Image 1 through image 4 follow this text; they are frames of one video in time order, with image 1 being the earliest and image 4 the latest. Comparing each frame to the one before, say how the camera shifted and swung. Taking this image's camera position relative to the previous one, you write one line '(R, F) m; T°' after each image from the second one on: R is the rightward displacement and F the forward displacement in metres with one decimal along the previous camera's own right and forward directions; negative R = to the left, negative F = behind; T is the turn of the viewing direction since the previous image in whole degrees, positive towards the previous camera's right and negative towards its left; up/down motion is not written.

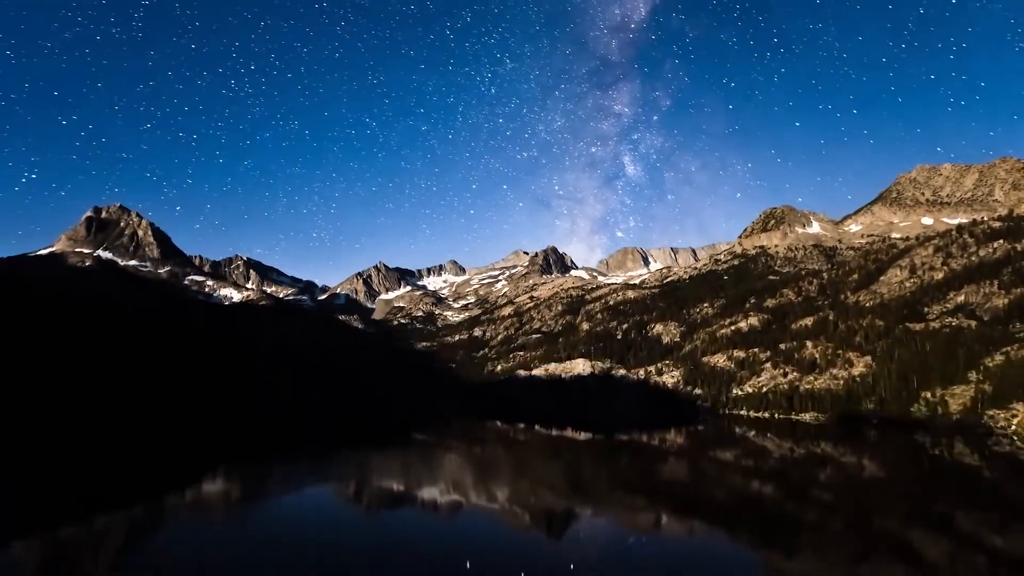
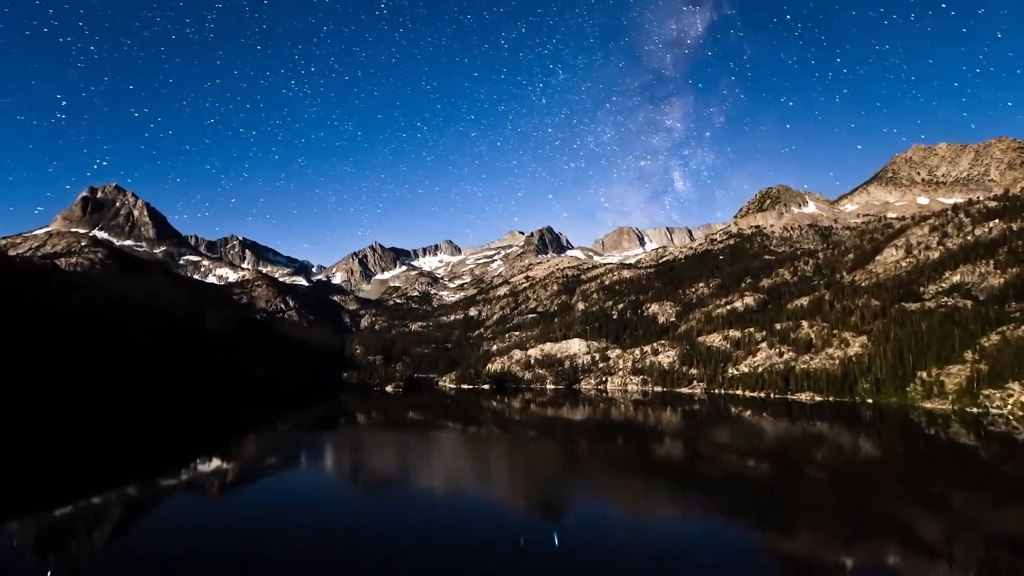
(-0.5, +0.7) m; +1°
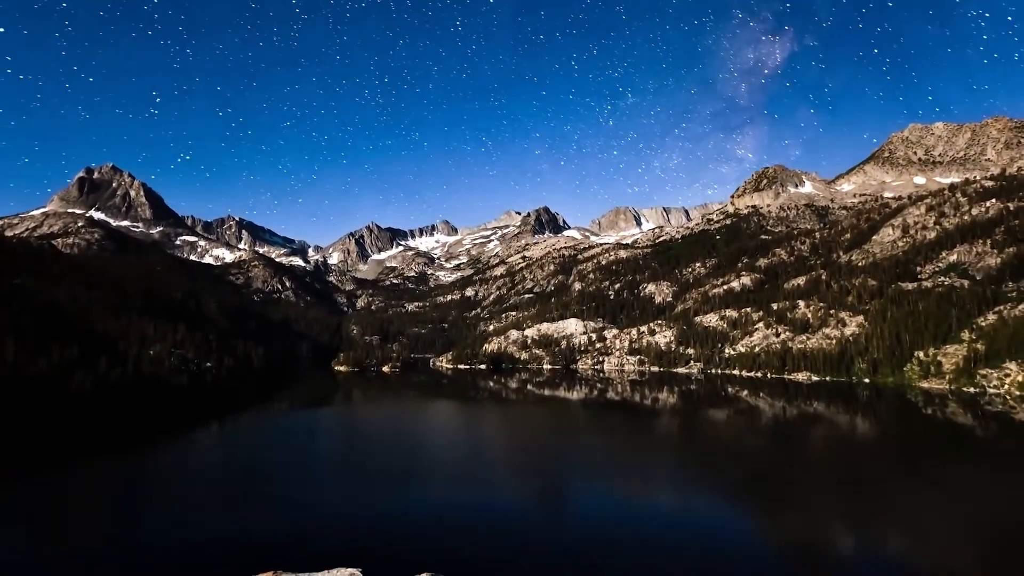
(-0.8, +0.3) m; 0°
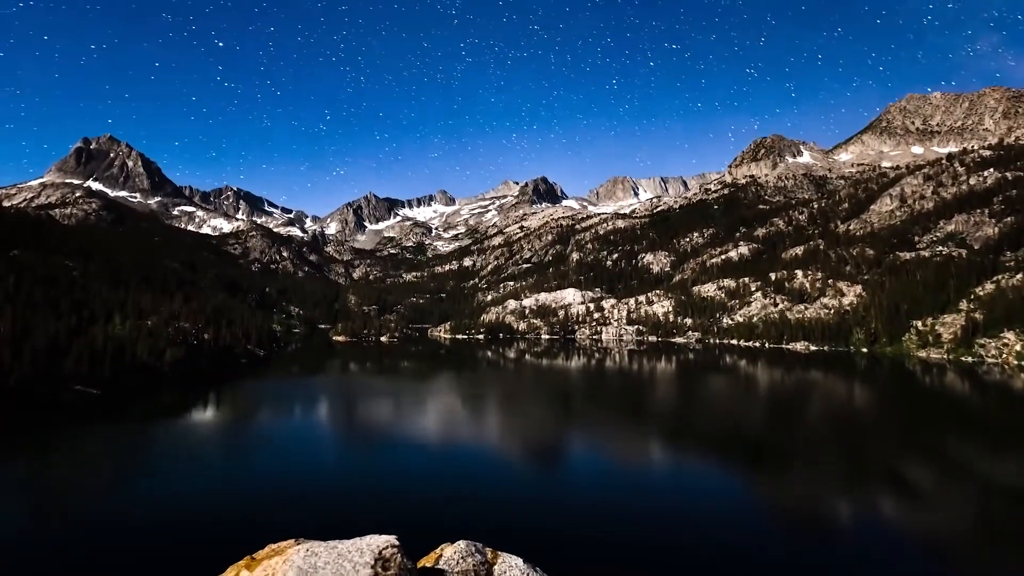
(-1.3, 0.0) m; 0°
